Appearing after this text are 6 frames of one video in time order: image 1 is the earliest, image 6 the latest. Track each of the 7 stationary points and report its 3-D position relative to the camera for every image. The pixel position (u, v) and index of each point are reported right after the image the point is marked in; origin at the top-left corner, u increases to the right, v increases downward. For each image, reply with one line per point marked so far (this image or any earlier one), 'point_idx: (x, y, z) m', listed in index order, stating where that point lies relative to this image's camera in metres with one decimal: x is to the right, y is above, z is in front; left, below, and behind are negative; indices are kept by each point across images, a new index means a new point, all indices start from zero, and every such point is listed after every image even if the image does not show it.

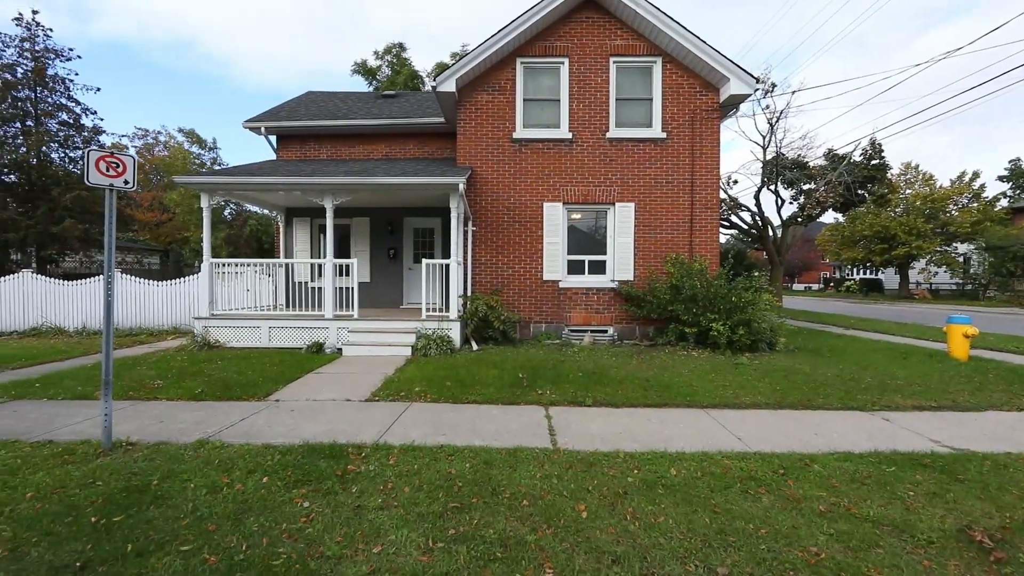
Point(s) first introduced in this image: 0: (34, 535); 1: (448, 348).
0: (-3.0, -1.6, +2.6) m
1: (-1.2, -1.2, +8.0) m
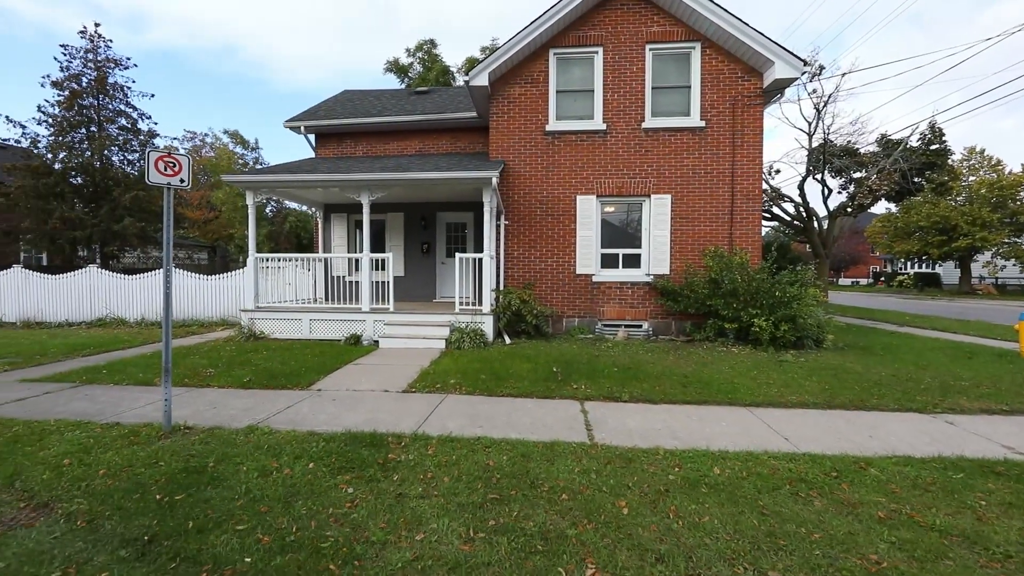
0: (-2.8, -1.5, +2.8) m
1: (-0.6, -1.0, +8.1) m
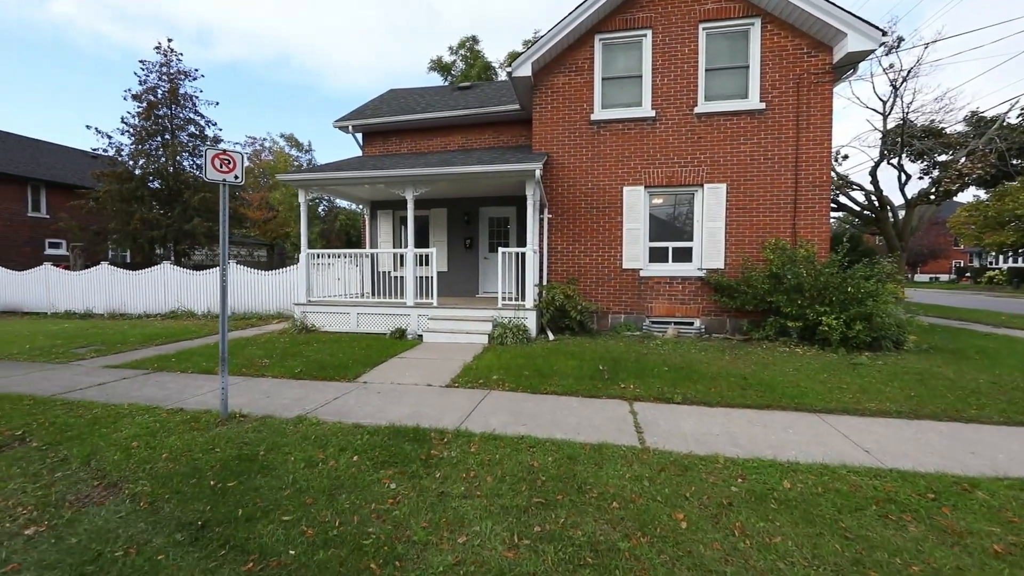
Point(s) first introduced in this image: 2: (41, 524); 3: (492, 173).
0: (-2.5, -1.5, +2.9) m
1: (+0.2, -0.9, +7.9) m
2: (-3.1, -1.5, +2.7) m
3: (-0.4, +2.4, +8.4) m
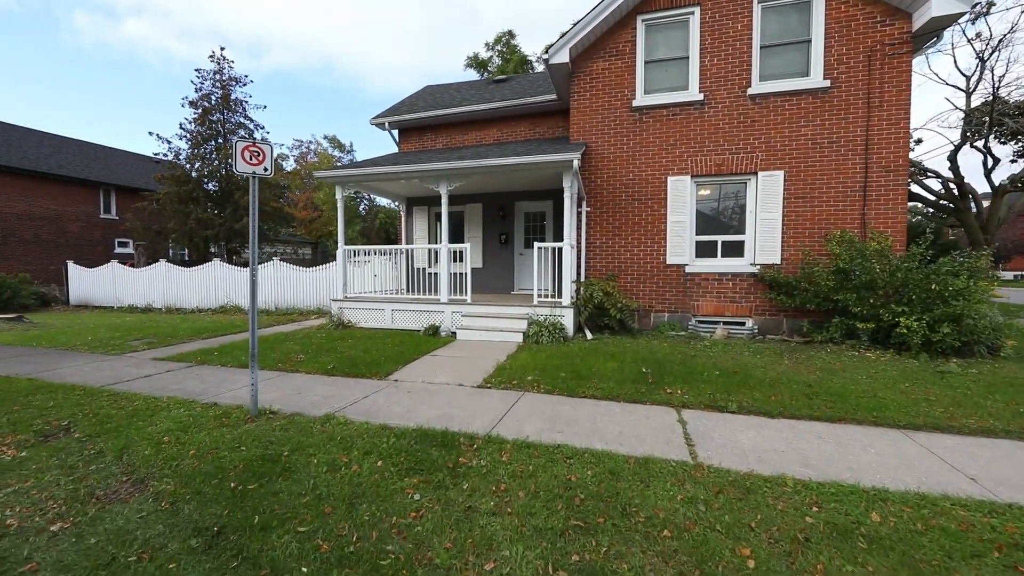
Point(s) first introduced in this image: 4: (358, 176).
0: (-2.2, -1.4, +2.8) m
1: (+0.9, -0.9, +7.6) m
2: (-2.9, -1.5, +2.6) m
3: (+0.3, +2.4, +8.1) m
4: (-3.5, +2.6, +9.4) m
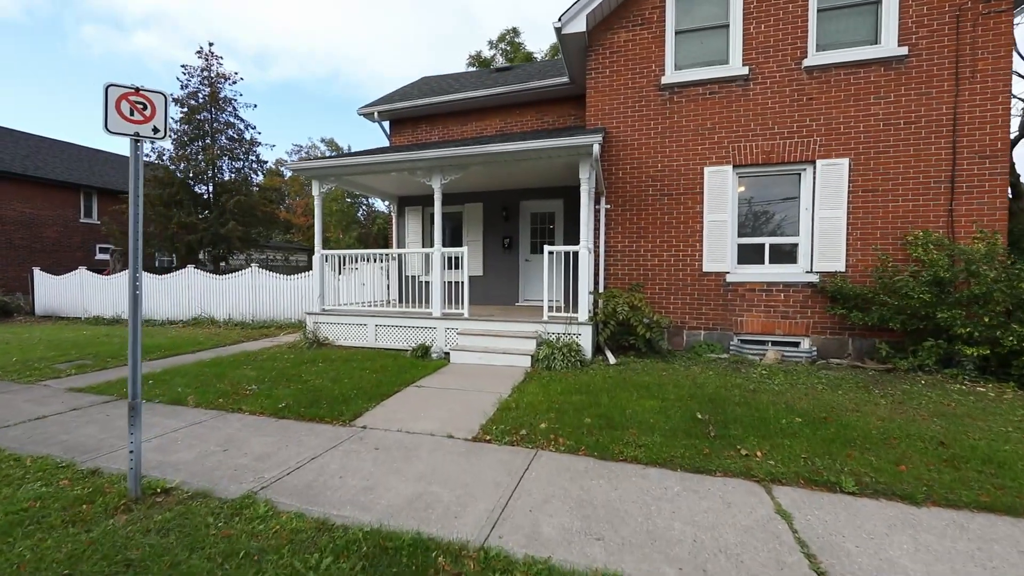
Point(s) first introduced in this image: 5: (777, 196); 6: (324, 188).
0: (-2.2, -1.5, +1.4) m
1: (+1.0, -1.1, +6.2) m
2: (-2.8, -1.6, +1.2) m
3: (+0.4, +2.2, +6.8) m
4: (-3.4, +2.3, +8.0) m
5: (+4.4, +1.5, +6.8) m
6: (-4.0, +2.1, +8.7) m
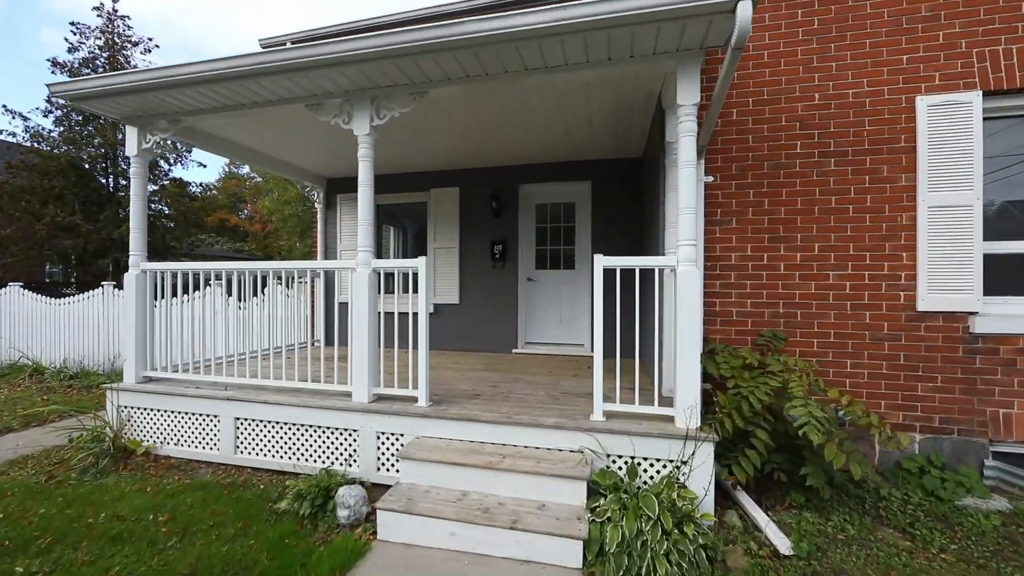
0: (-1.8, -1.8, -2.5) m
1: (+1.1, -1.5, +2.4) m
2: (-2.4, -1.9, -2.8) m
3: (+0.5, +1.8, +3.0) m
4: (-3.4, +1.9, +4.1) m
5: (+4.4, +1.1, +3.3) m
6: (-4.0, +1.6, +4.7) m
